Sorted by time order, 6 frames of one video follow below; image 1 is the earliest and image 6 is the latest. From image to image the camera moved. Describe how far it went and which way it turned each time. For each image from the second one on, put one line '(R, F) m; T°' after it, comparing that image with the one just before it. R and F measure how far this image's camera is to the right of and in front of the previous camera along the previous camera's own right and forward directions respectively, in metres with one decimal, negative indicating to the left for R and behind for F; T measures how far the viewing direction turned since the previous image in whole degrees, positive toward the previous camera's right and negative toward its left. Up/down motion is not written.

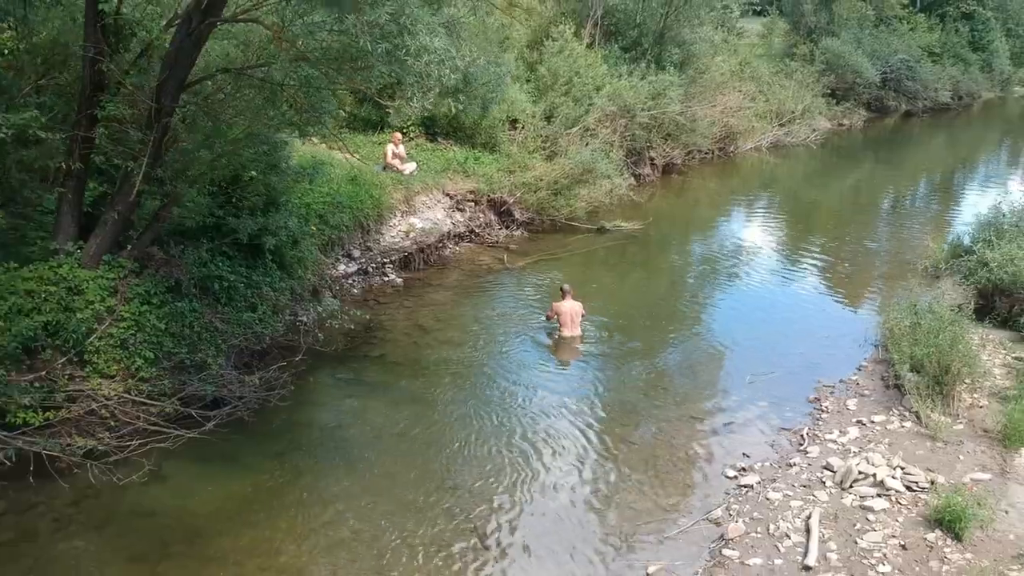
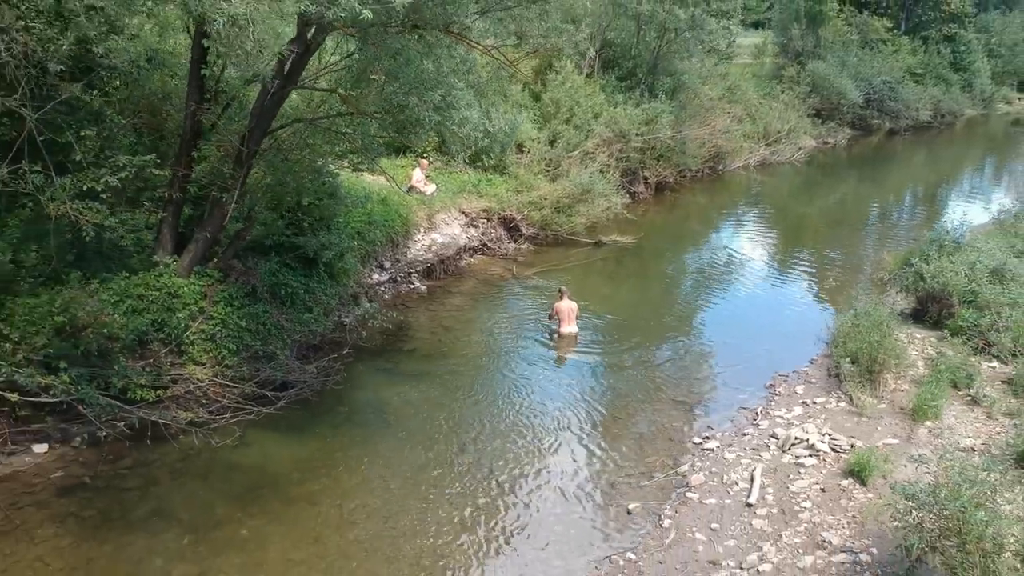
(-0.1, -2.1) m; 0°
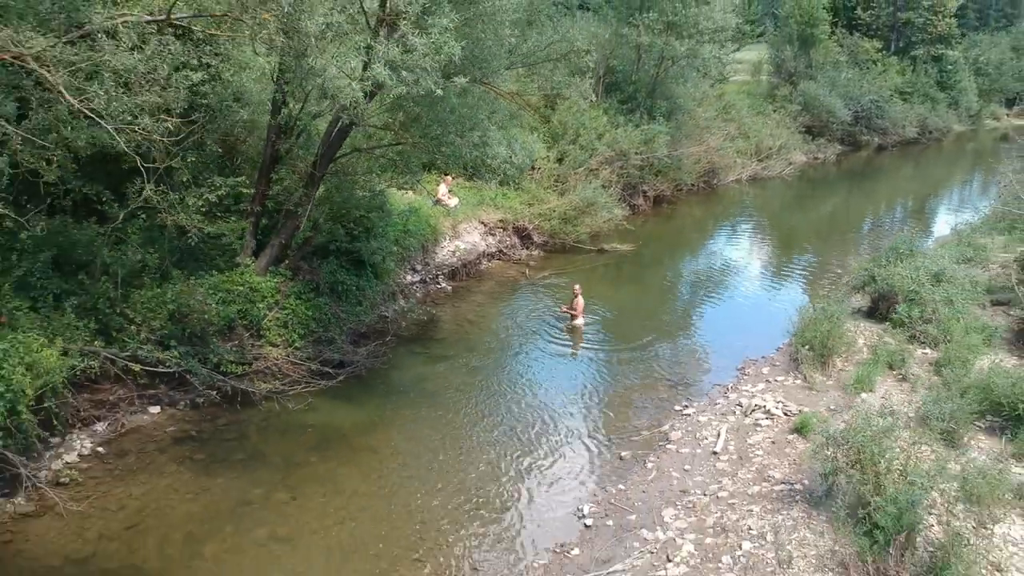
(-0.1, -2.5) m; 0°
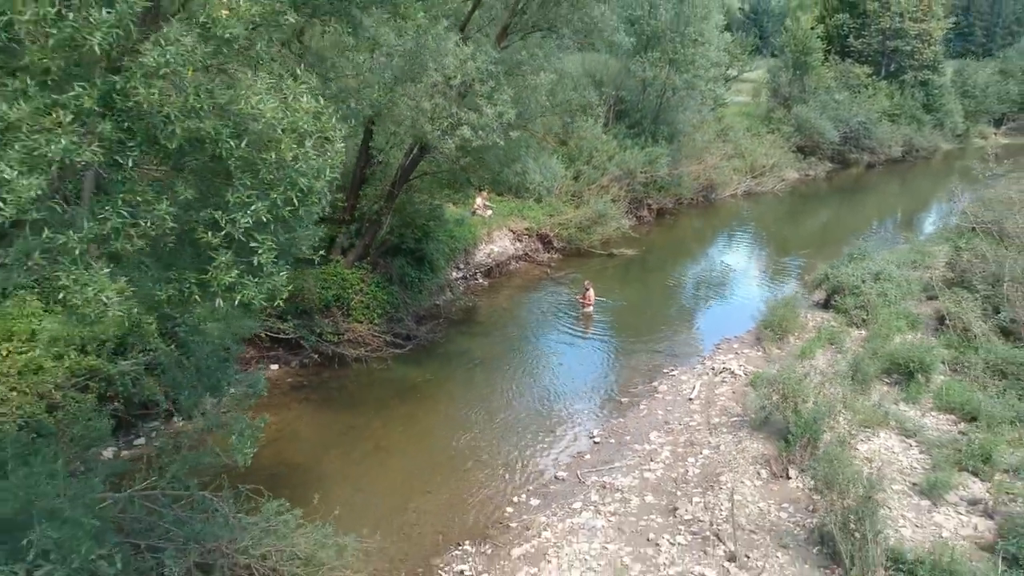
(-0.3, -4.1) m; -1°
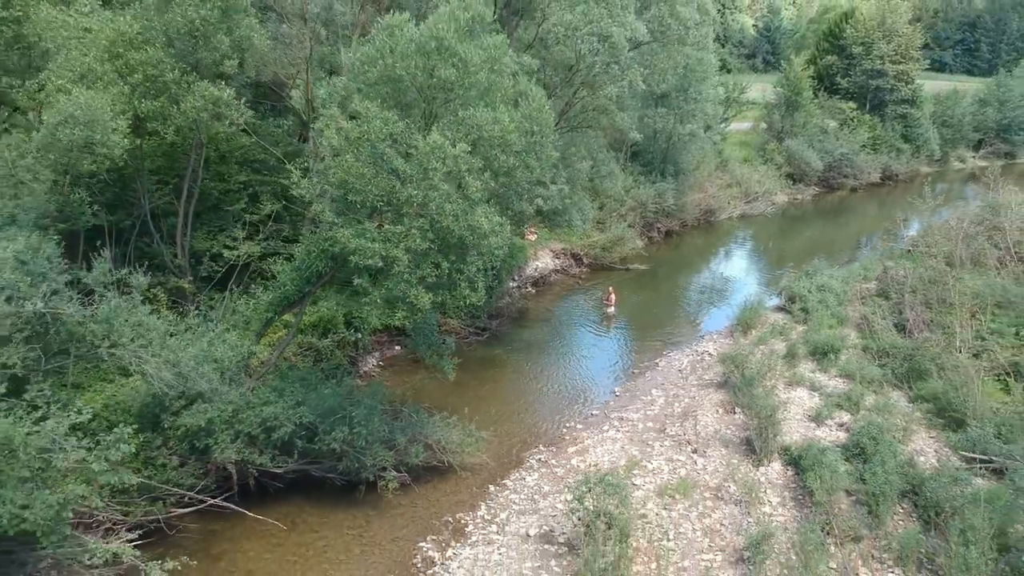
(-0.7, -7.5) m; -1°
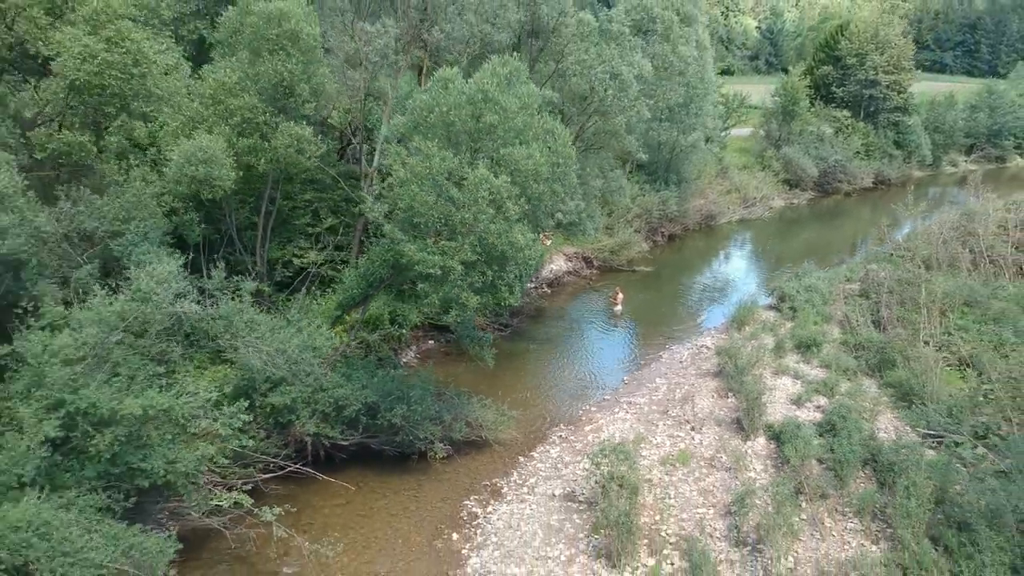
(-0.4, -3.1) m; 0°
